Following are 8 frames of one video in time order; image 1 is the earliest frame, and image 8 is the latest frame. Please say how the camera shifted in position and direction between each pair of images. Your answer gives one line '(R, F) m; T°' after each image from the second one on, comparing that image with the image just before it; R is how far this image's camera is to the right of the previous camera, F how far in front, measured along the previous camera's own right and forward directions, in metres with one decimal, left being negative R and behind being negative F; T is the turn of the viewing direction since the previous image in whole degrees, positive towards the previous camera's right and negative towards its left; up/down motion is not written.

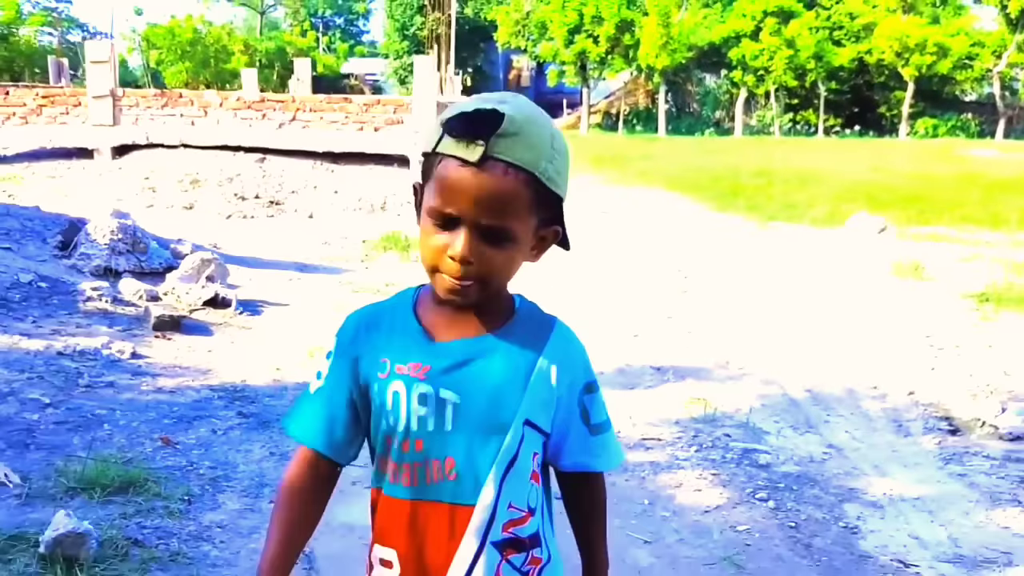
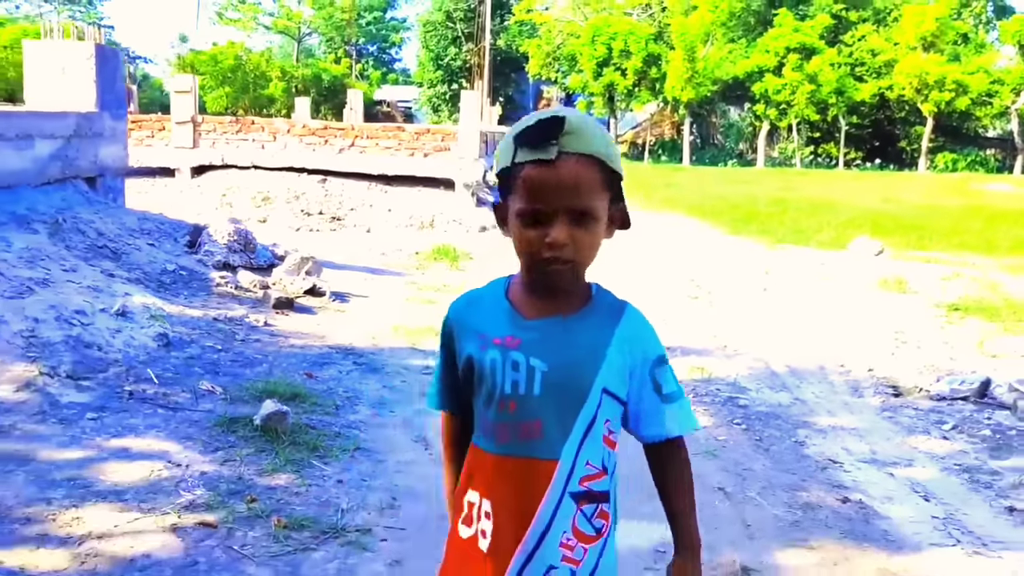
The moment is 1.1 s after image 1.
(-0.1, -1.5) m; -1°
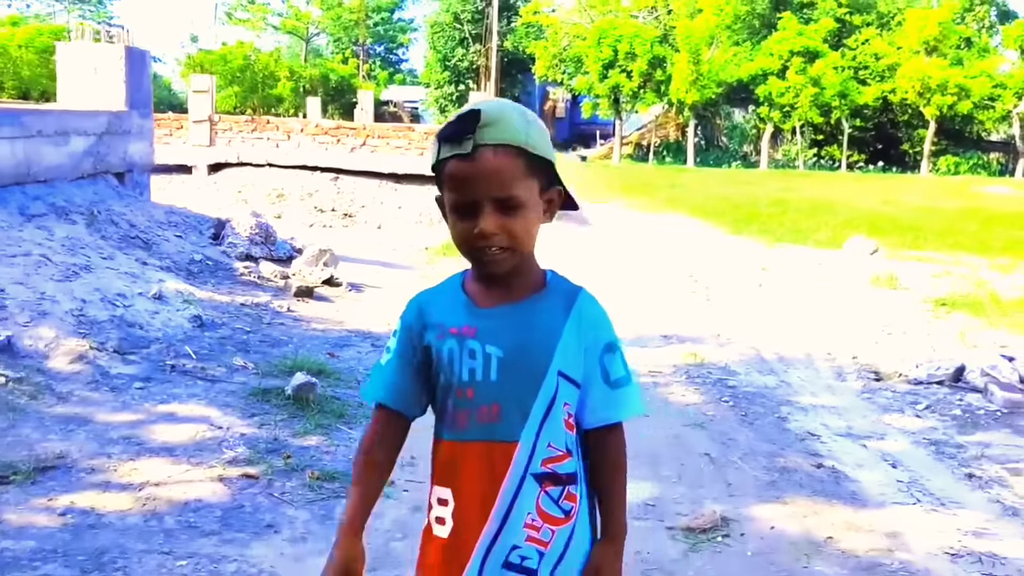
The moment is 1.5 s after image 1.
(0.0, -0.4) m; 0°
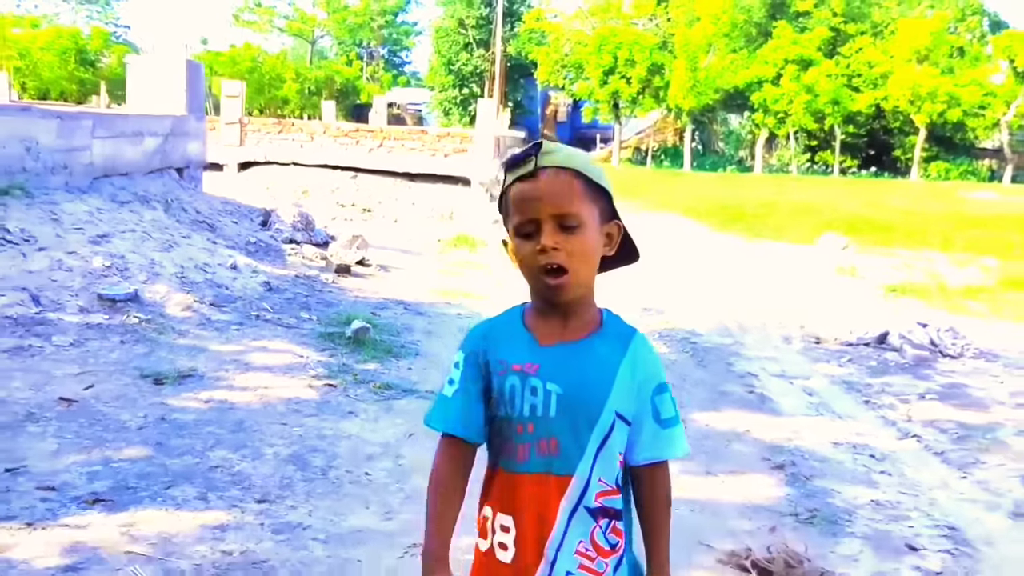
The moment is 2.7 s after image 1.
(0.0, -1.4) m; 0°
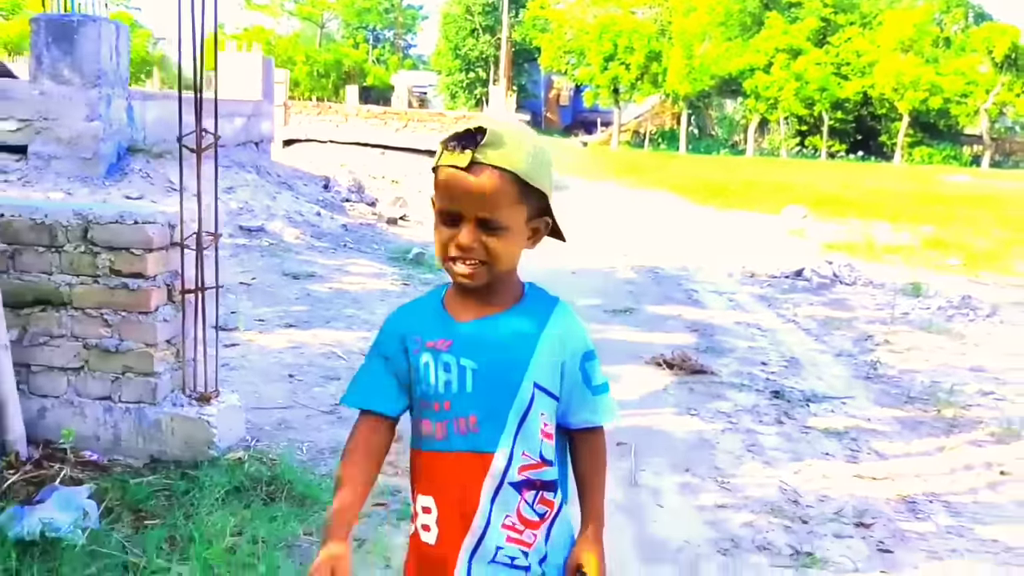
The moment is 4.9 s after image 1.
(-0.1, -2.7) m; 0°
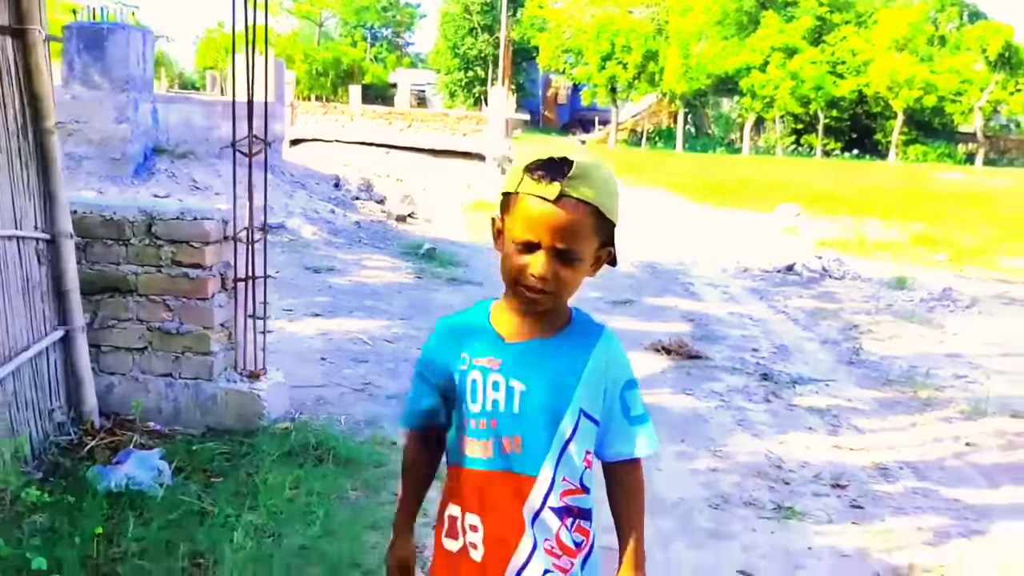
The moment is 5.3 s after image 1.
(-0.1, -0.5) m; 0°
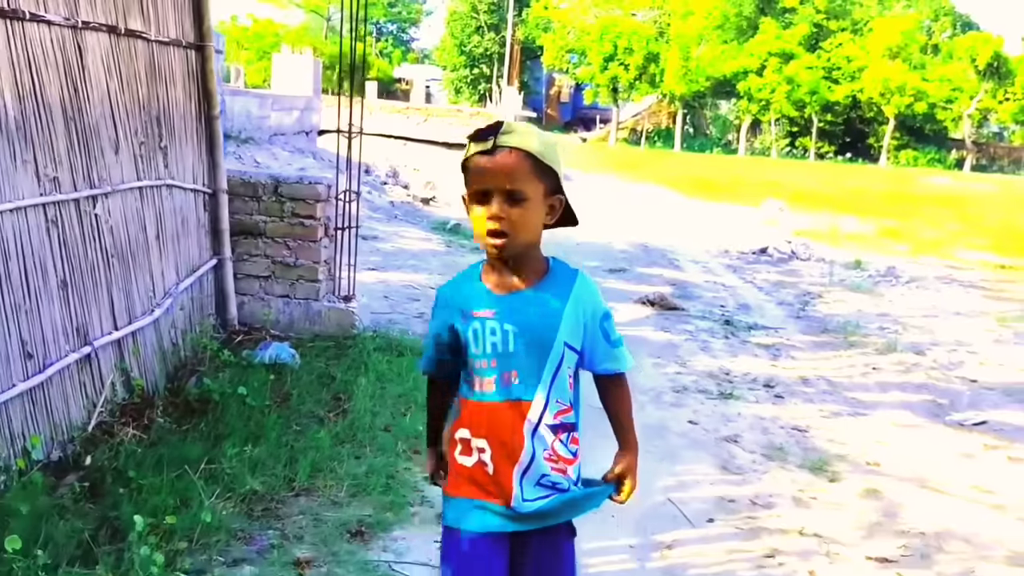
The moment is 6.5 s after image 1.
(-0.2, -1.7) m; 0°
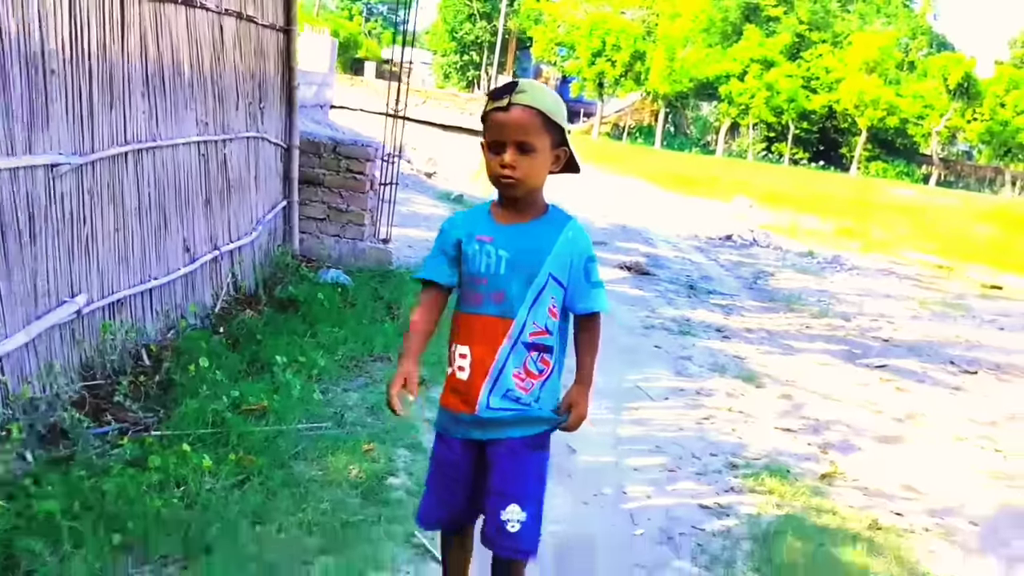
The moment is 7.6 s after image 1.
(-0.2, -1.5) m; +2°
